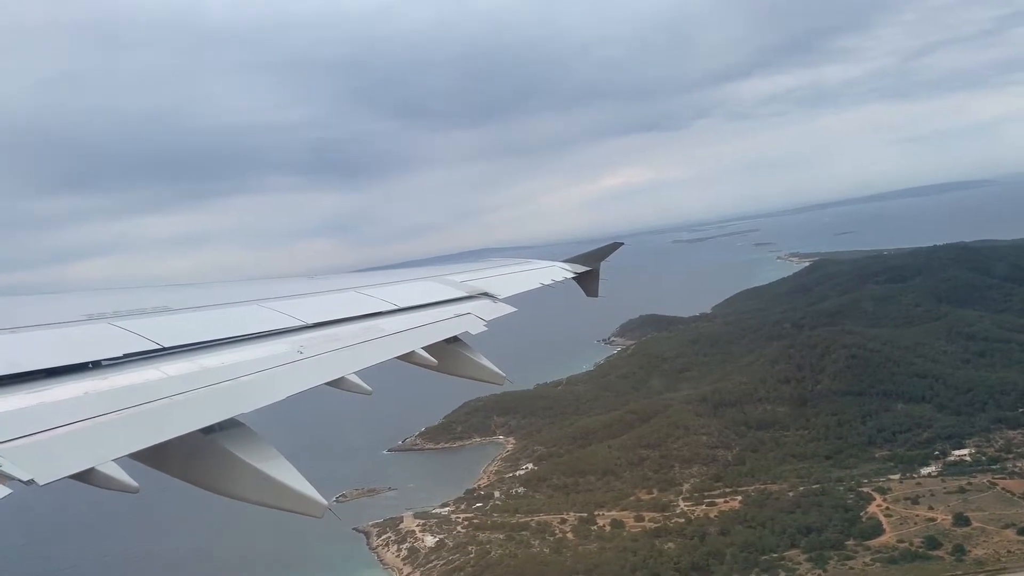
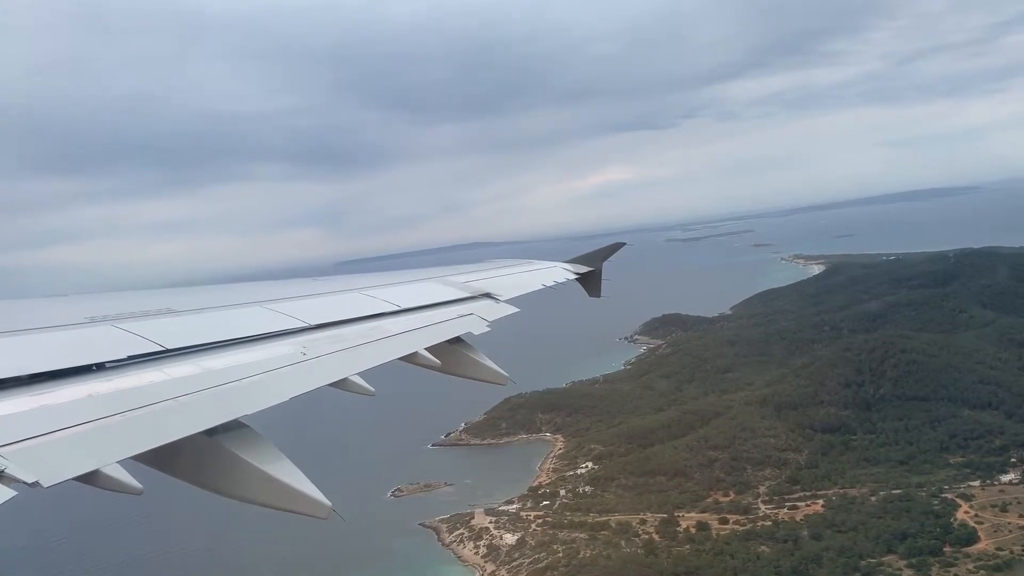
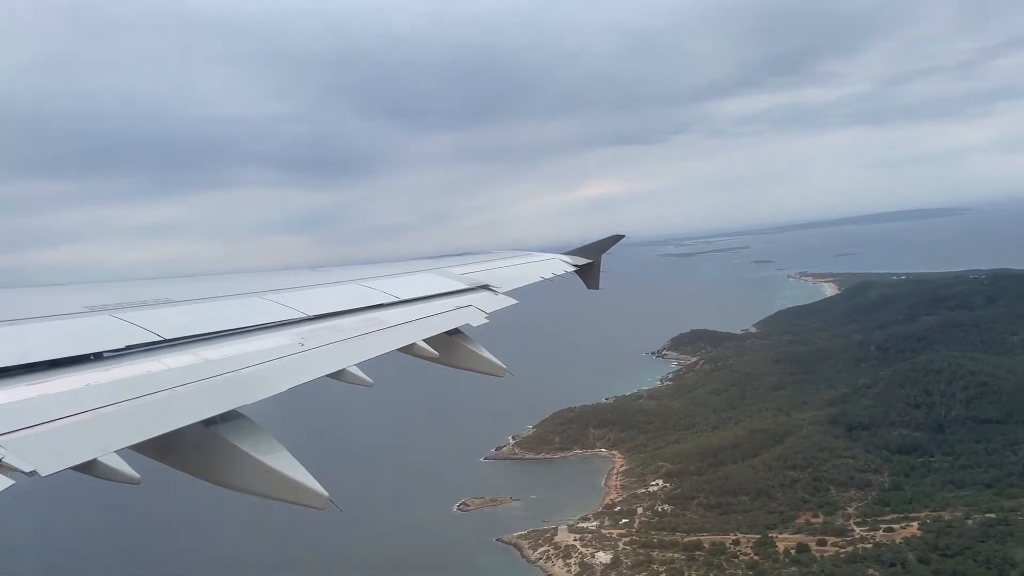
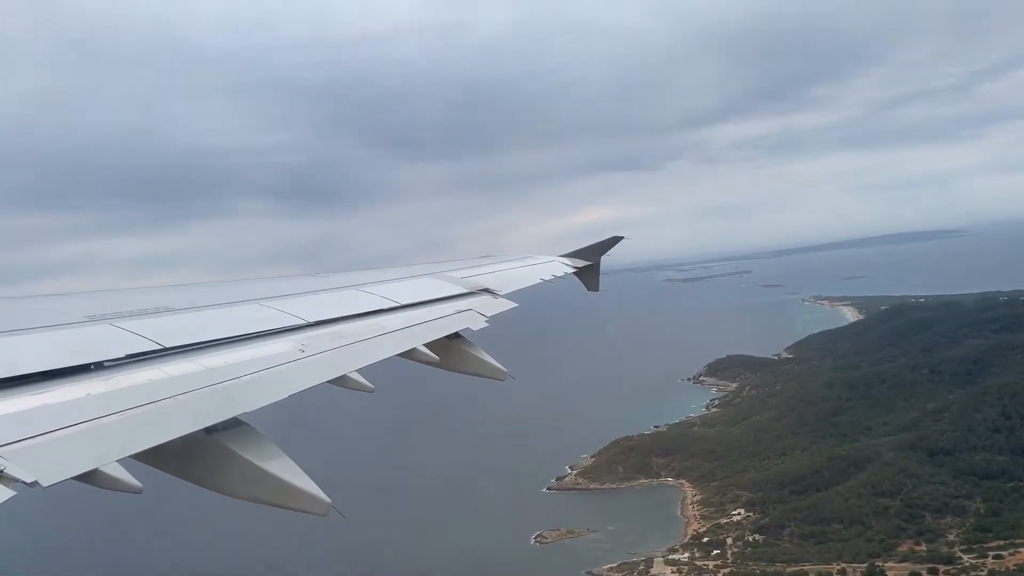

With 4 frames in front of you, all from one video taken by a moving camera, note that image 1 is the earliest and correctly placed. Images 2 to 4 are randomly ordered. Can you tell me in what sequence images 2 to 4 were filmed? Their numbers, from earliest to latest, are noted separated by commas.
2, 3, 4
